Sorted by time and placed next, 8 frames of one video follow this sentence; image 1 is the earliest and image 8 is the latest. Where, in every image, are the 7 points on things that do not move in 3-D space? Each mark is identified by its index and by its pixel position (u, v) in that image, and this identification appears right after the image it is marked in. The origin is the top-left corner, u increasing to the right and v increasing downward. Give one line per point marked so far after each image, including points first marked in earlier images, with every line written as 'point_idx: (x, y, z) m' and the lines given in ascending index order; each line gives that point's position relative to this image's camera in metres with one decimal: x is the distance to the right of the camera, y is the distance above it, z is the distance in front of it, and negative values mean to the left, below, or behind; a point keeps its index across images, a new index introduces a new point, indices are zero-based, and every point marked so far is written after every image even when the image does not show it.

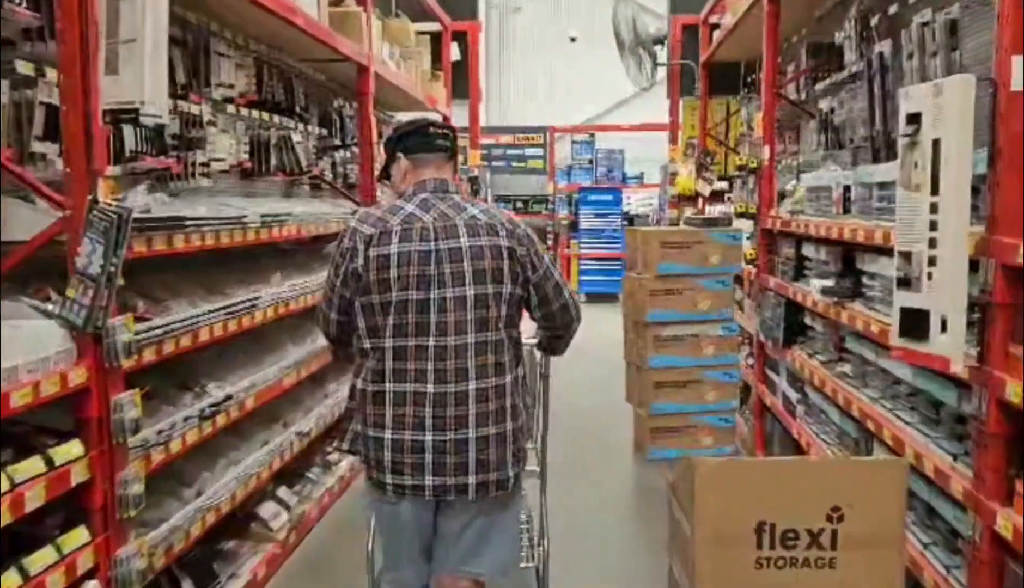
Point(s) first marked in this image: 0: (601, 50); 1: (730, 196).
0: (+1.7, +4.6, +16.0) m
1: (+1.9, +0.9, +7.6) m
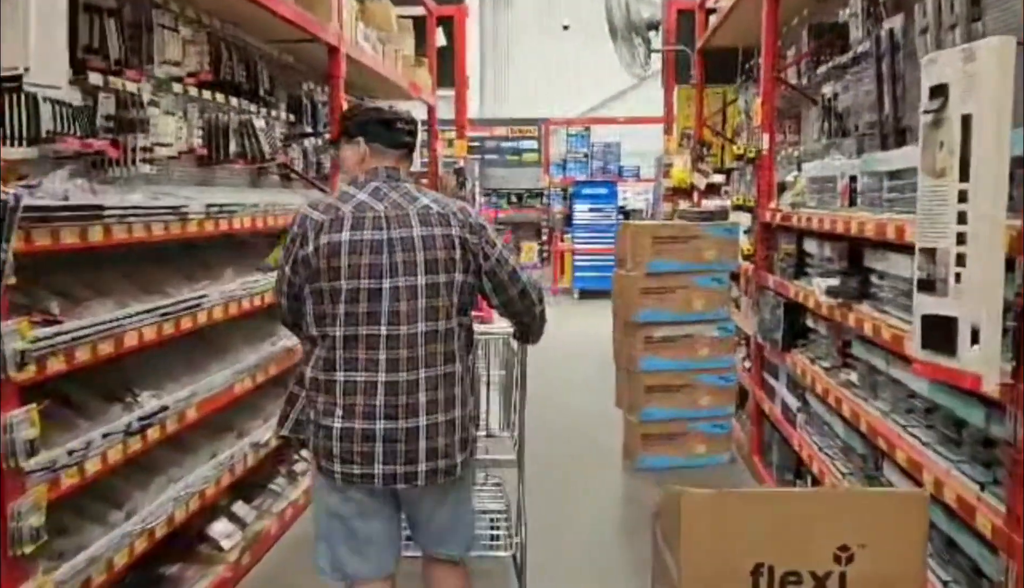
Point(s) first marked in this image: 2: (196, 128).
0: (+1.5, +4.7, +15.7) m
1: (+1.8, +0.9, +7.2) m
2: (-1.4, +0.7, +3.9) m
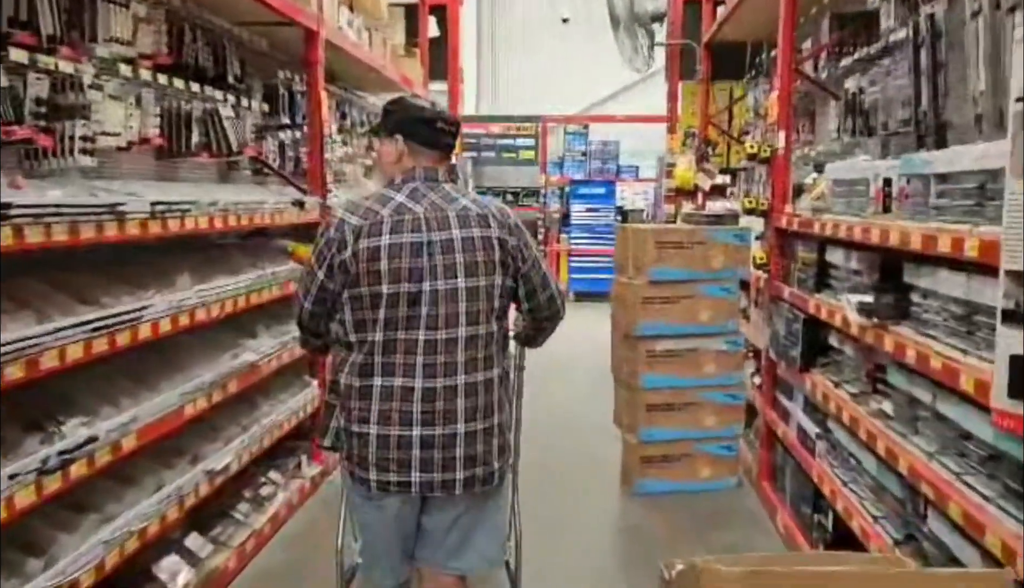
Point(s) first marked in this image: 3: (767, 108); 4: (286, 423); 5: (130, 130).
0: (+1.5, +4.7, +15.3) m
1: (+1.8, +0.8, +6.8) m
2: (-1.5, +0.7, +3.5) m
3: (+1.7, +1.2, +5.5) m
4: (-1.1, -0.6, +4.1) m
5: (-1.5, +0.6, +3.3) m
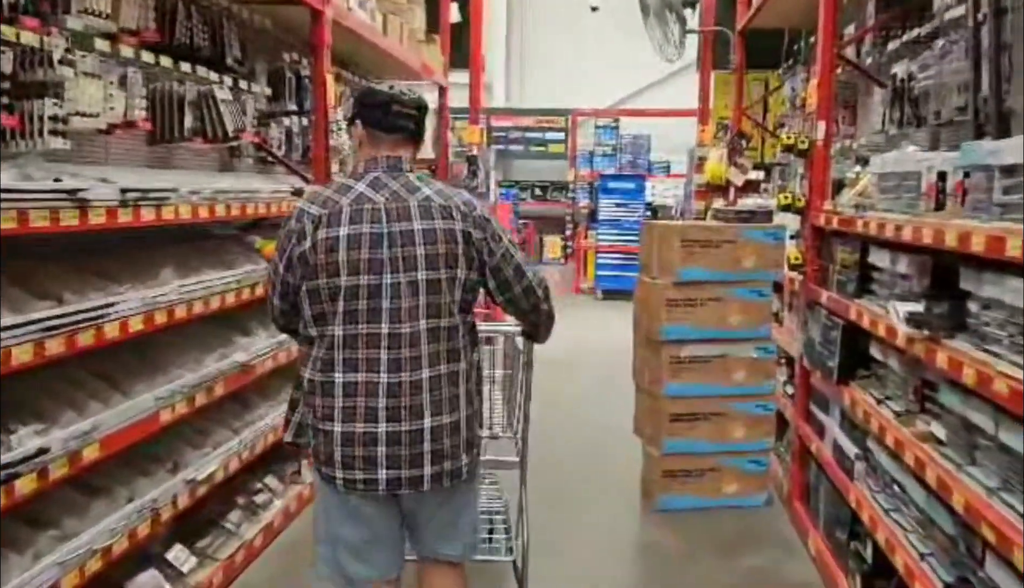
0: (+2.0, +4.7, +14.9) m
1: (+1.9, +0.8, +6.5) m
2: (-1.4, +0.7, +3.3) m
3: (+1.8, +1.2, +5.2) m
4: (-1.0, -0.6, +3.8) m
5: (-1.4, +0.6, +3.0) m
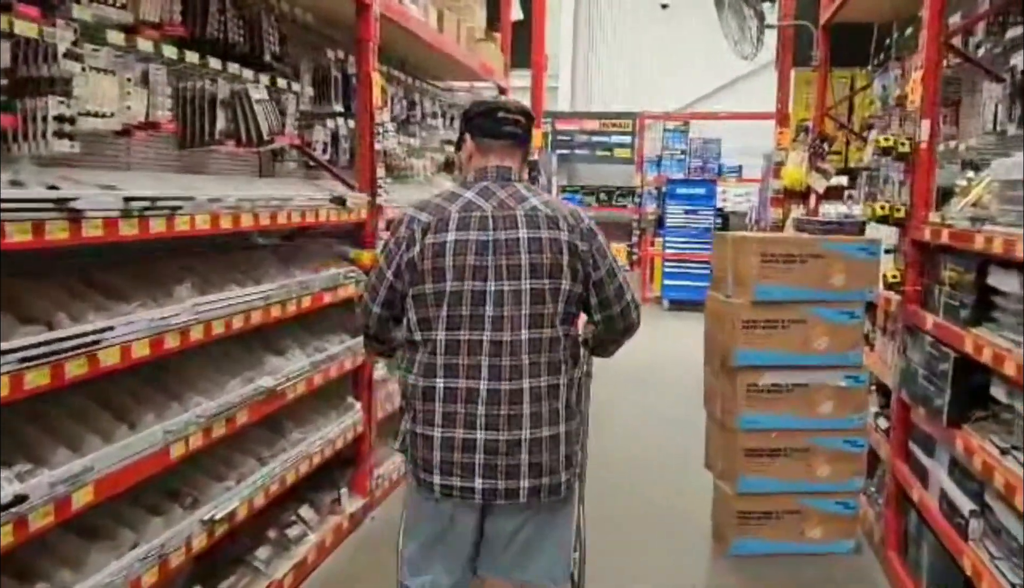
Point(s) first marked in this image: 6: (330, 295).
0: (+3.2, +4.5, +14.3) m
1: (+2.4, +0.7, +5.9) m
2: (-1.2, +0.7, +3.0) m
3: (+2.1, +1.1, +4.7) m
4: (-0.8, -0.7, +3.5) m
5: (-1.3, +0.6, +2.8) m
6: (-0.8, 0.0, +3.6) m
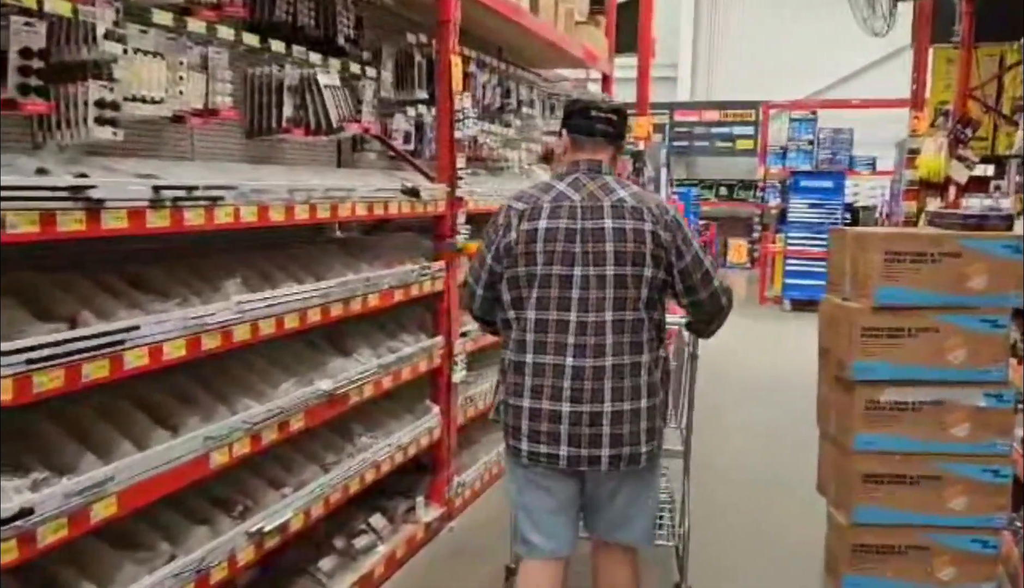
0: (+5.0, +4.5, +13.4) m
1: (+3.0, +0.7, +5.3) m
2: (-1.0, +0.7, +2.9) m
3: (+2.6, +1.1, +4.0) m
4: (-0.5, -0.7, +3.3) m
5: (-1.0, +0.6, +2.6) m
6: (-0.4, 0.0, +3.4) m
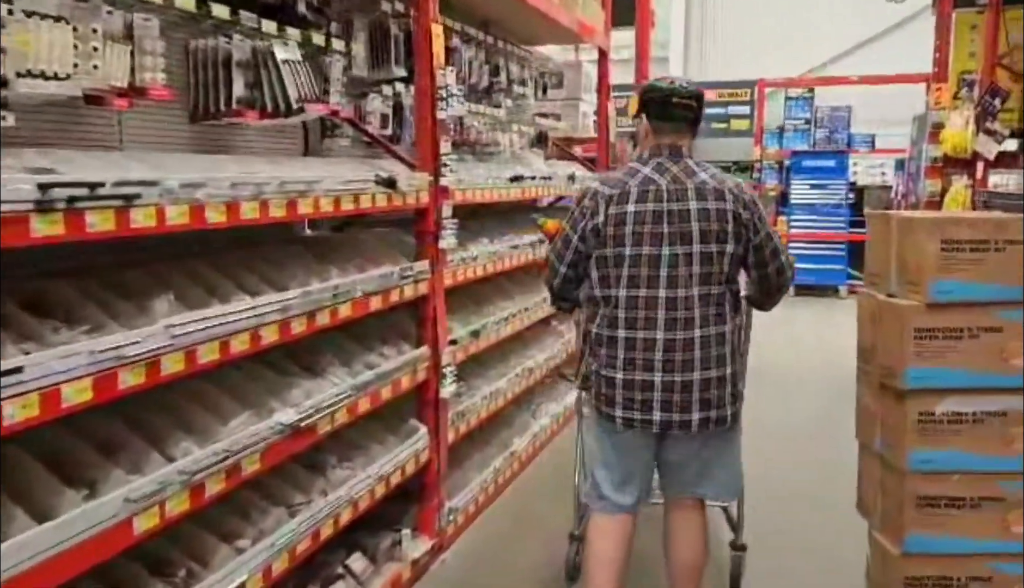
0: (+4.8, +4.8, +12.9) m
1: (+3.0, +0.8, +4.8) m
2: (-1.0, +0.6, +2.4) m
3: (+2.6, +1.1, +3.6) m
4: (-0.5, -0.7, +2.9) m
5: (-1.0, +0.6, +2.1) m
6: (-0.5, 0.0, +2.9) m
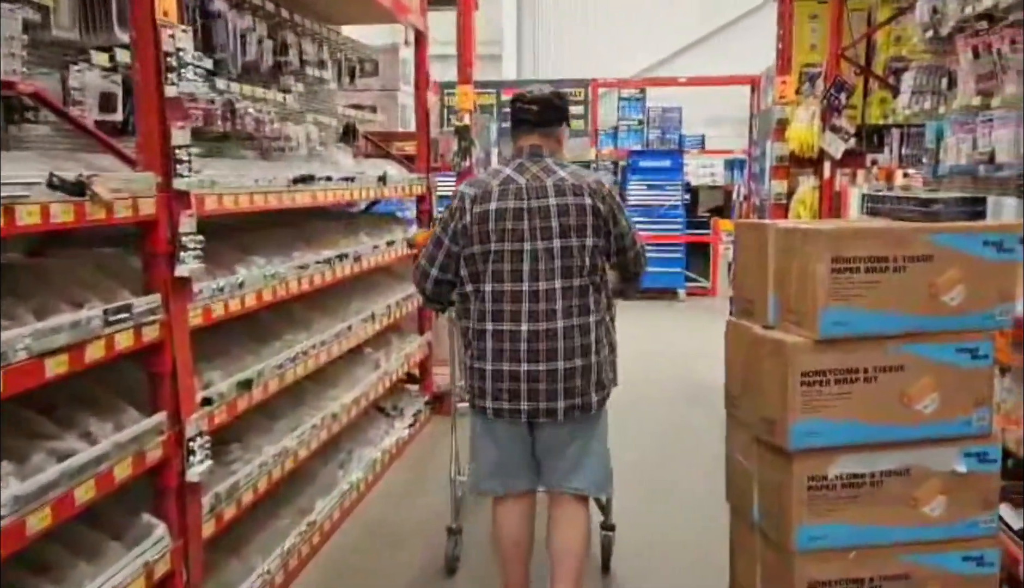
0: (+2.2, +4.8, +12.8) m
1: (+2.0, +0.7, +4.5) m
2: (-1.5, +0.5, +1.3) m
3: (+1.8, +1.1, +3.2) m
4: (-1.0, -0.8, +1.9) m
5: (-1.5, +0.4, +1.1) m
6: (-1.0, -0.2, +2.0) m
